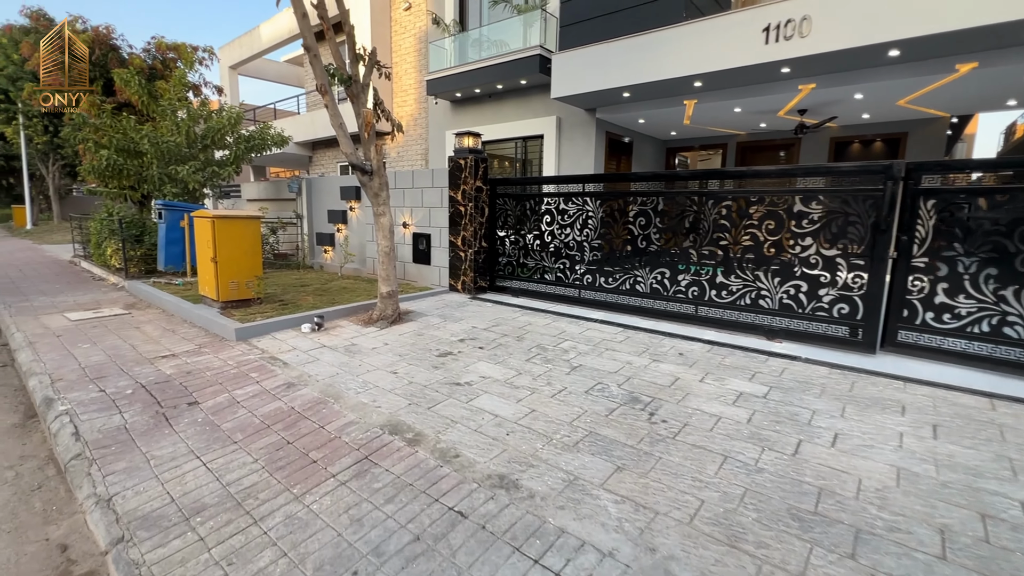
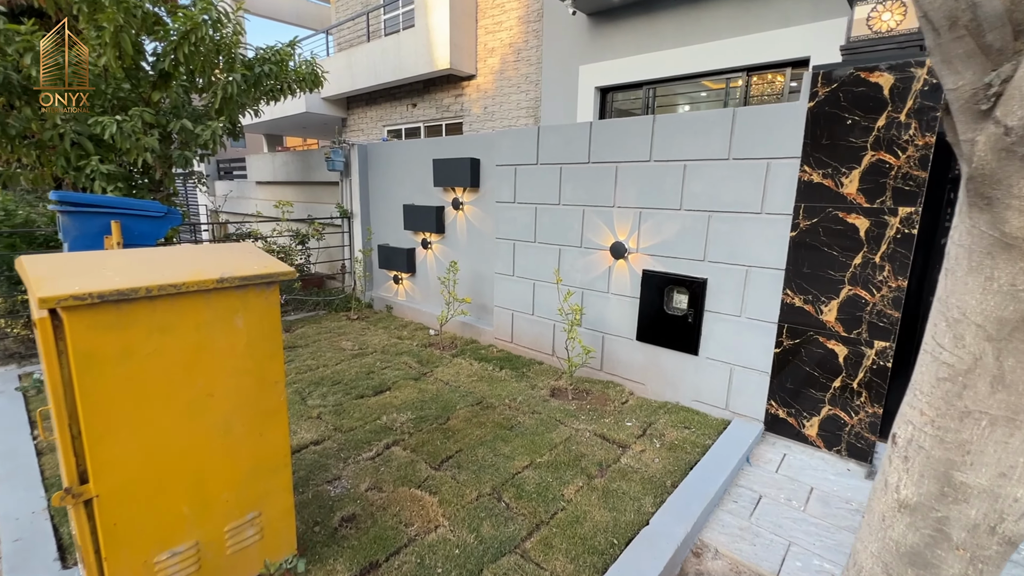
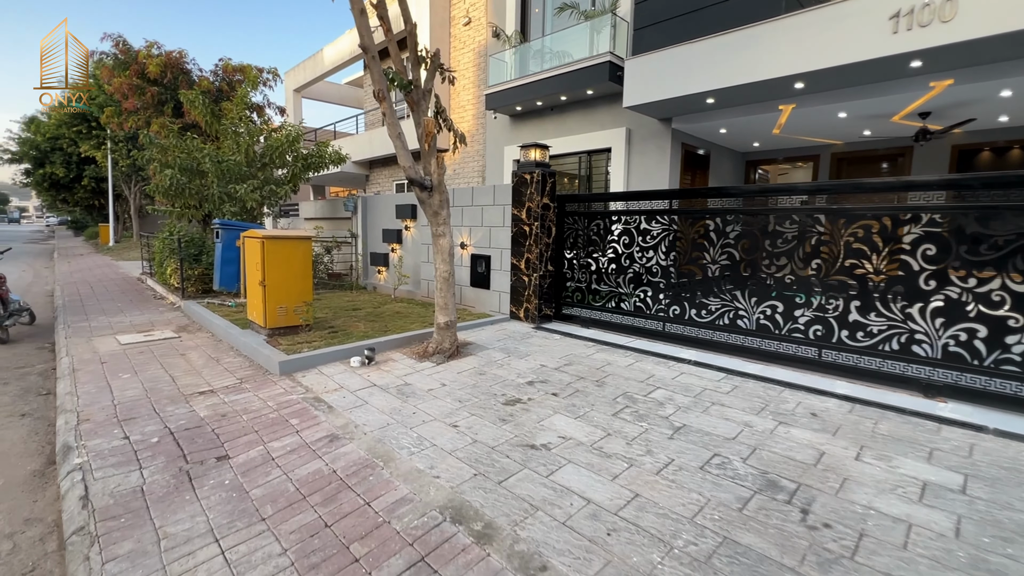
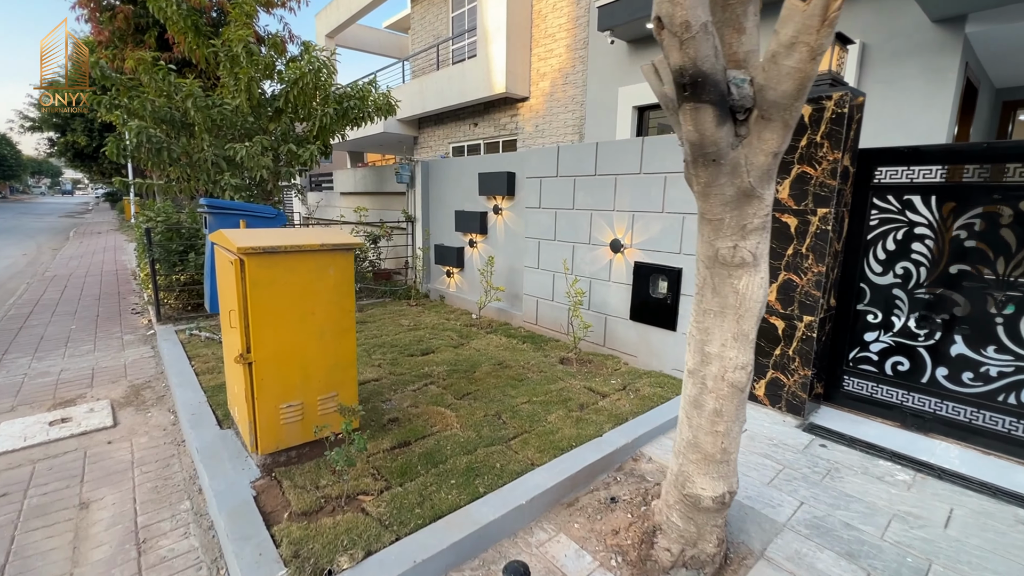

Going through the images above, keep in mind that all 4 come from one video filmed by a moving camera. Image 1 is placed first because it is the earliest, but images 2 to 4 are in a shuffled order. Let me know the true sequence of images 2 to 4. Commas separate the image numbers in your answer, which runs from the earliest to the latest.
3, 4, 2
